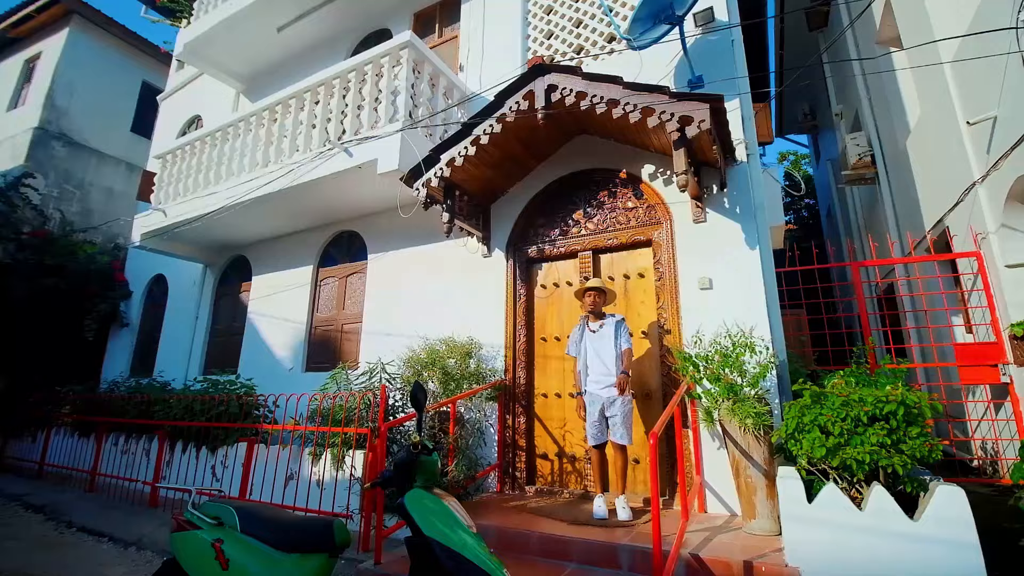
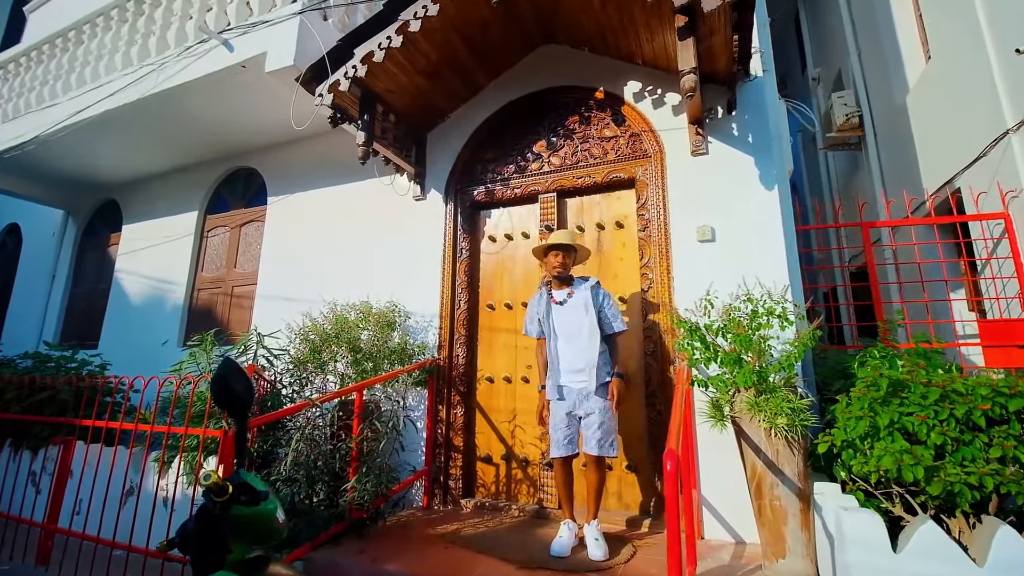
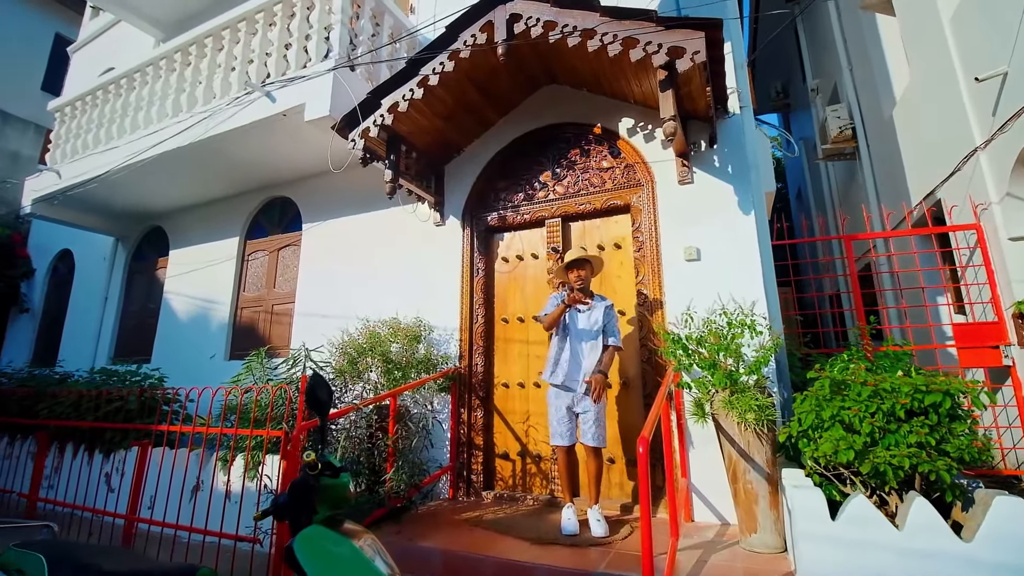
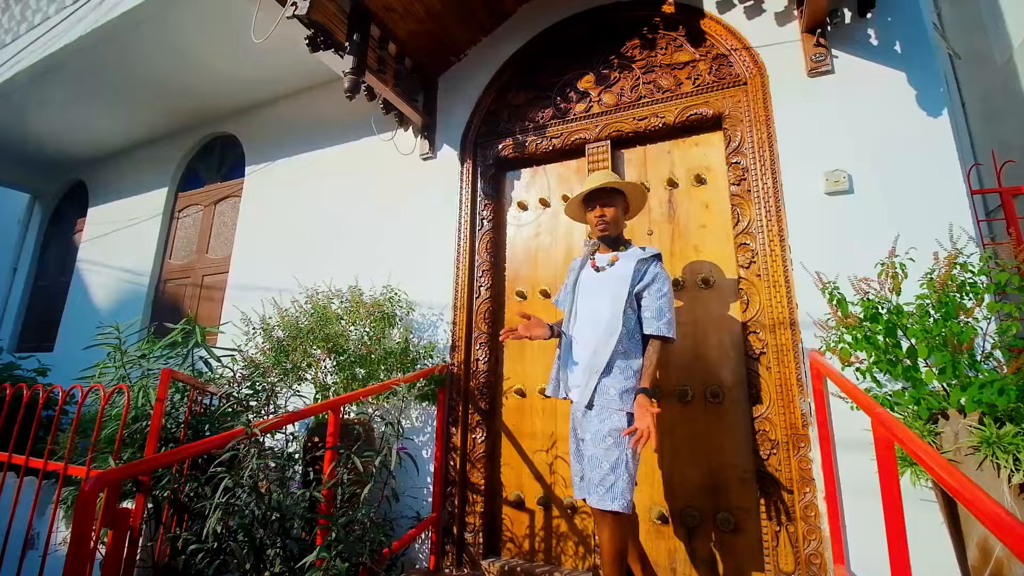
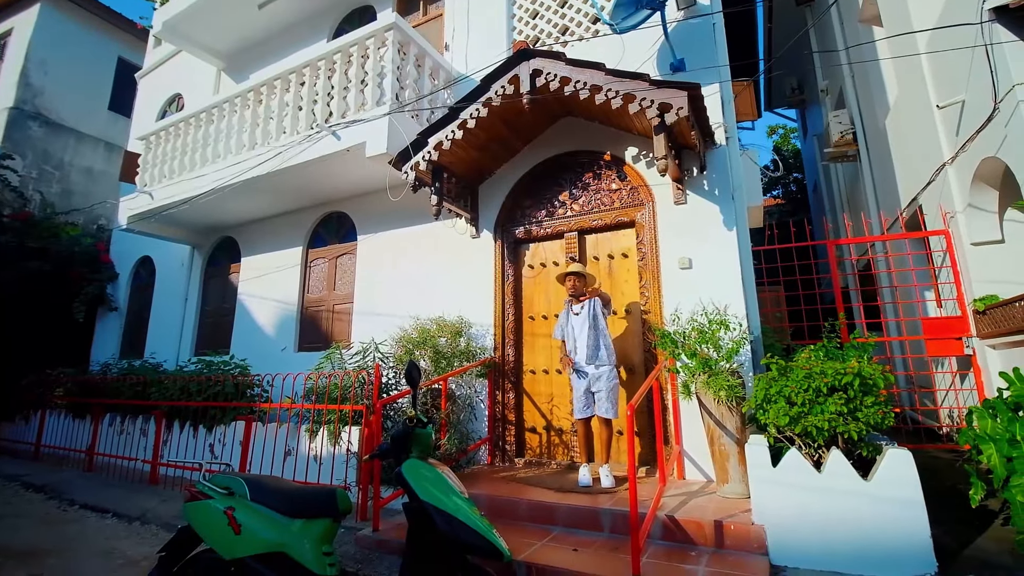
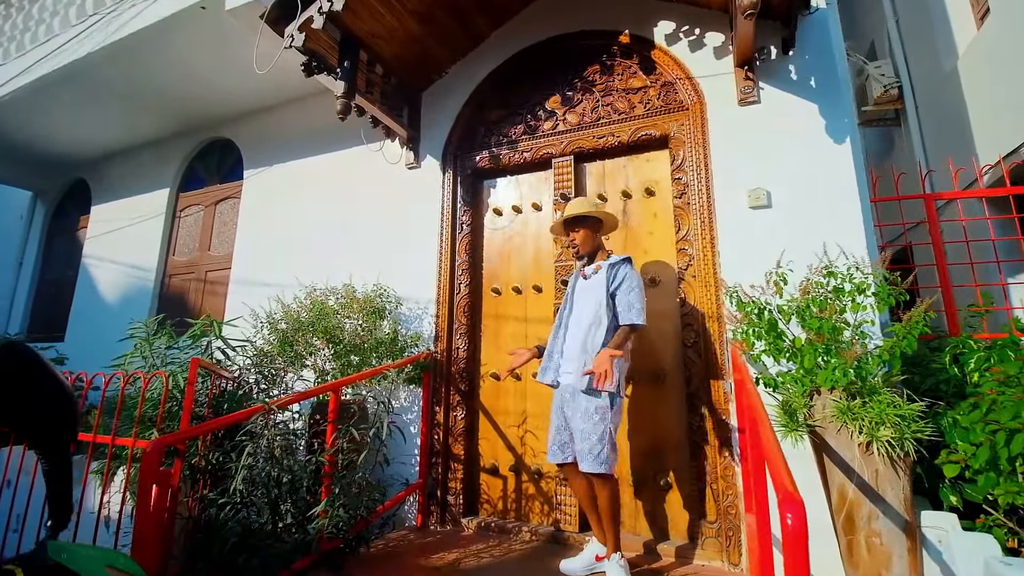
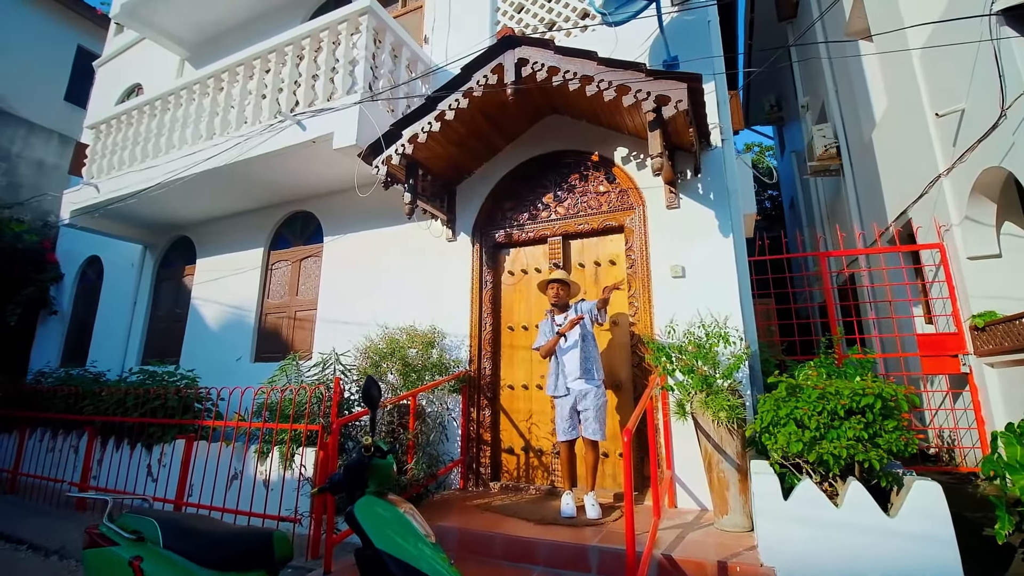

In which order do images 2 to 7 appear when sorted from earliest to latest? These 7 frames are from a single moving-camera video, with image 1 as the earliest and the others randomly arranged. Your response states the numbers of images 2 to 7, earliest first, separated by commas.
5, 7, 3, 2, 6, 4
